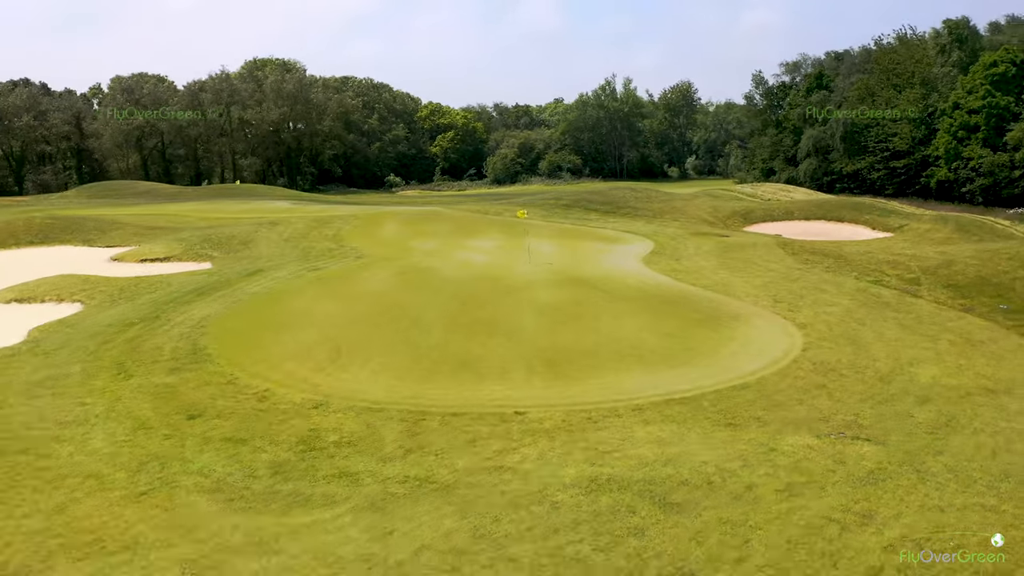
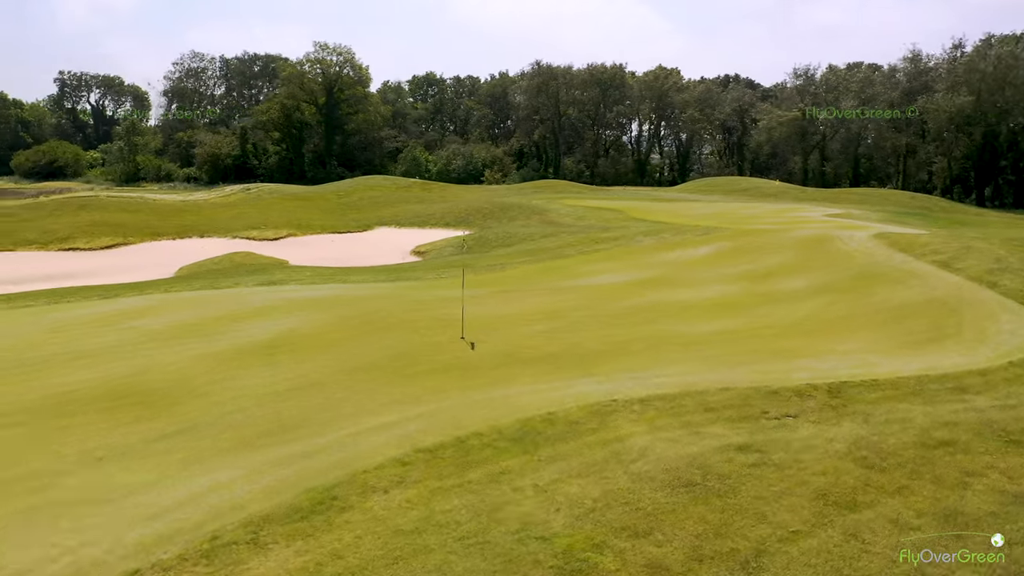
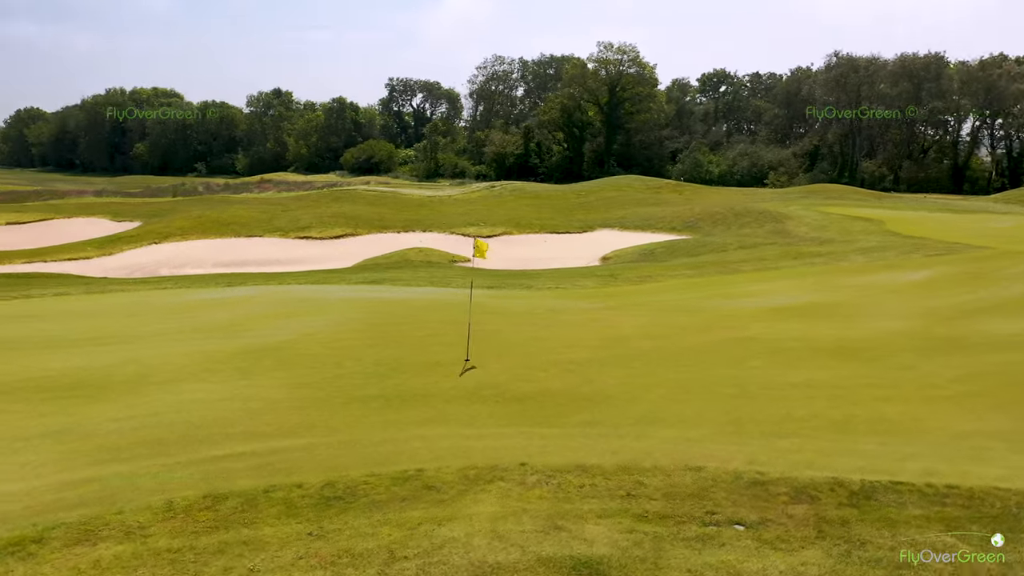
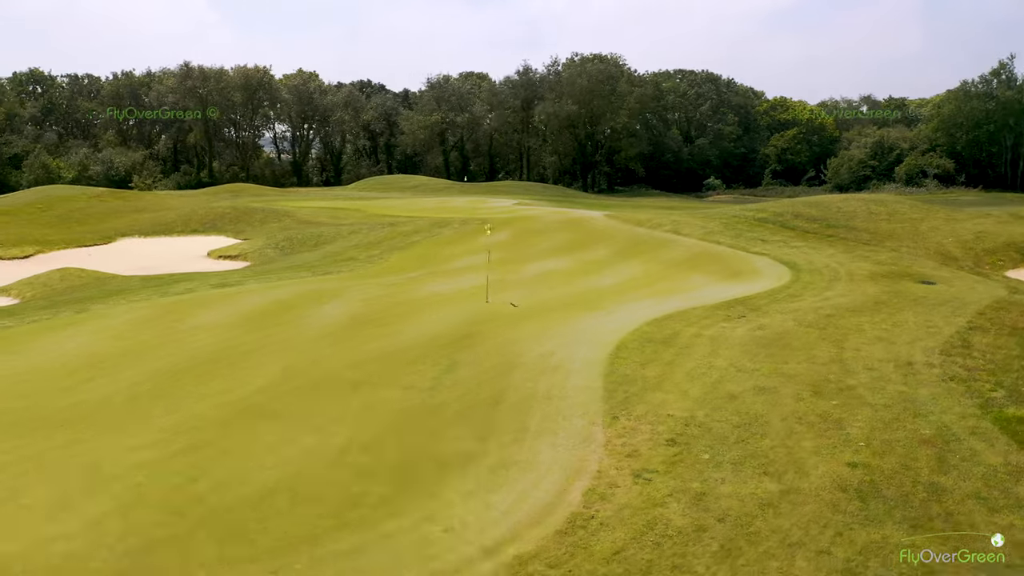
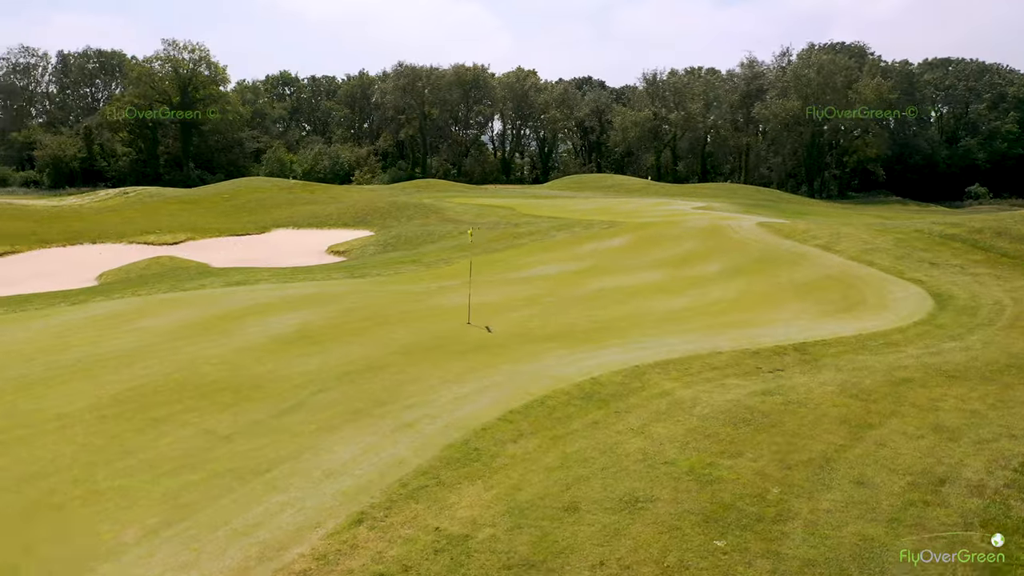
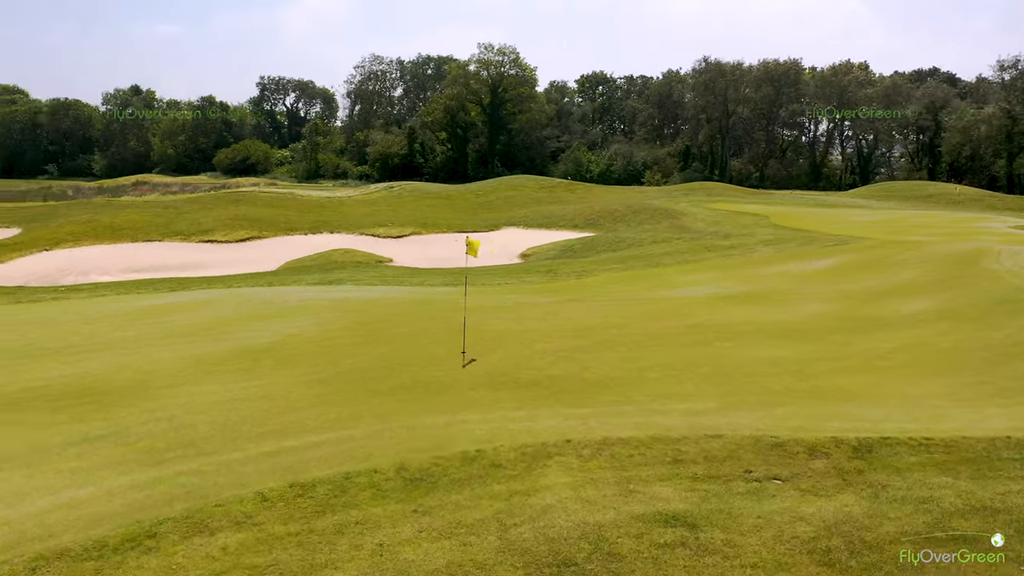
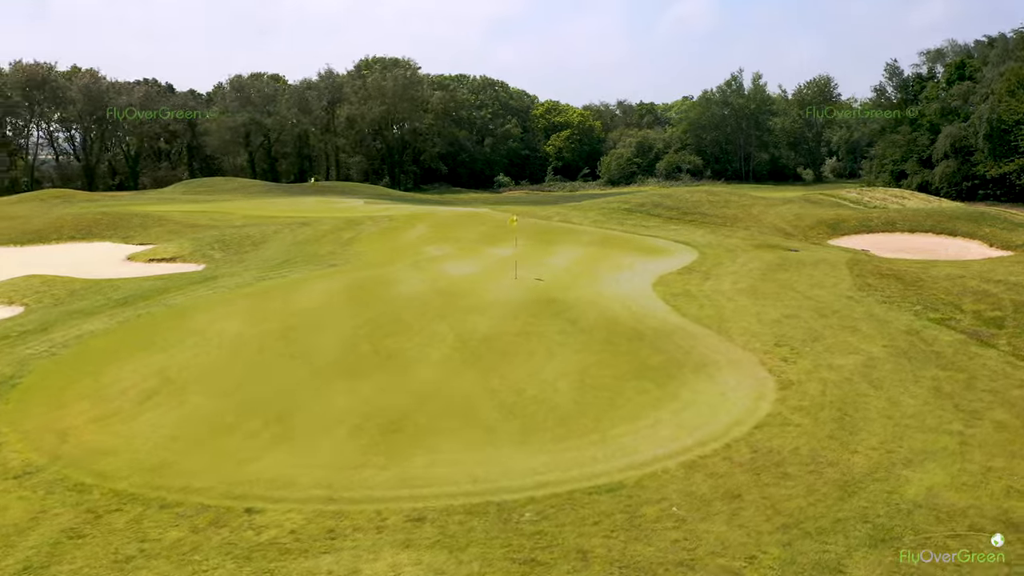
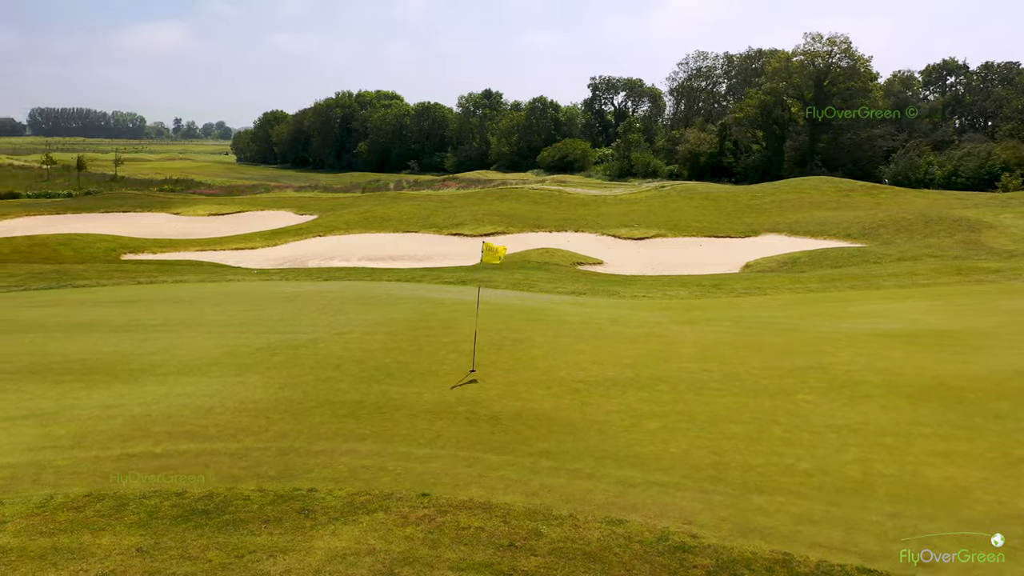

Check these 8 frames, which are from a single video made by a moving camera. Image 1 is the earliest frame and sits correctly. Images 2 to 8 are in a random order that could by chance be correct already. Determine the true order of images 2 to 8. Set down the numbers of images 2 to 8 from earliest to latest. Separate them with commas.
7, 4, 5, 2, 6, 3, 8
